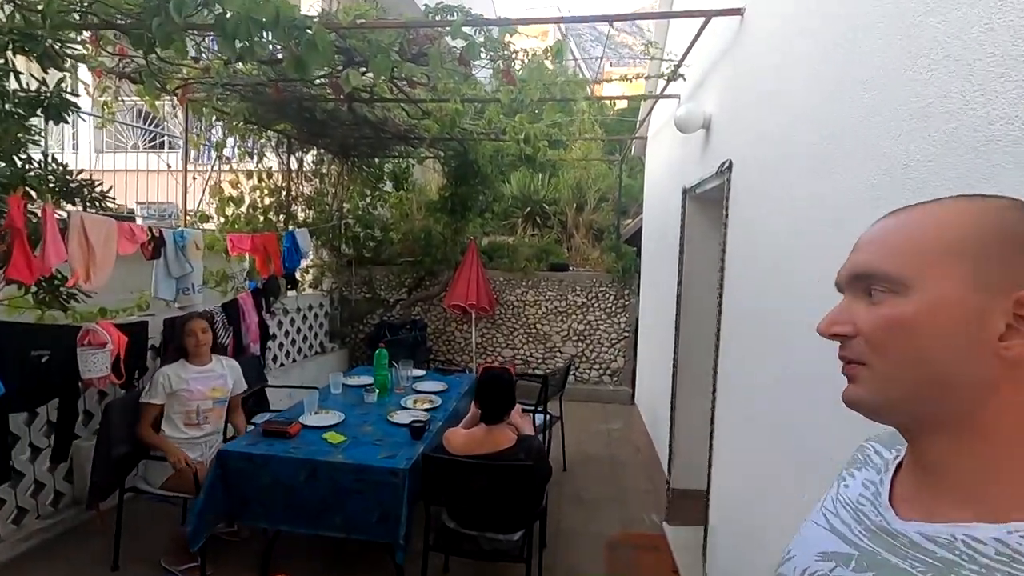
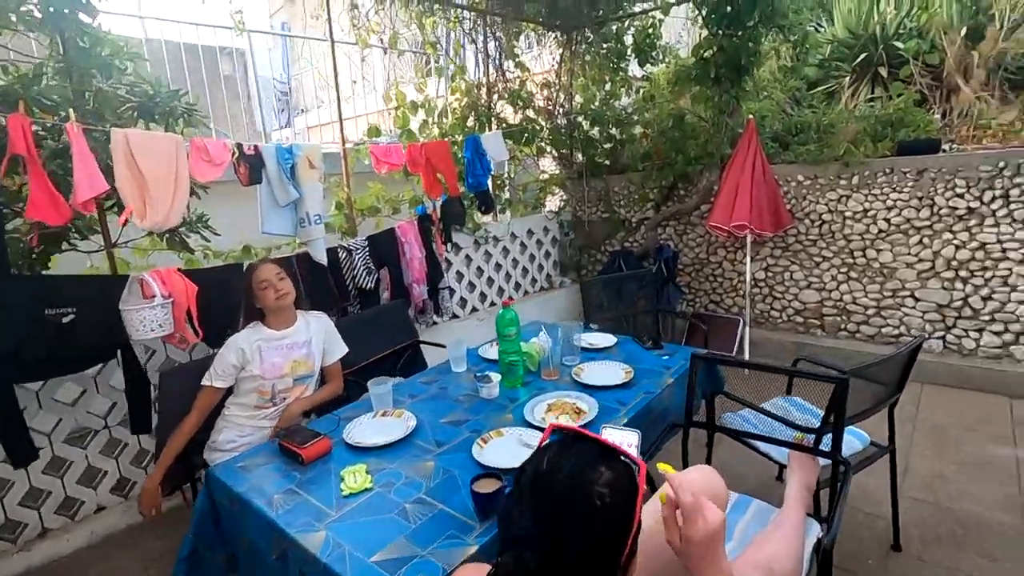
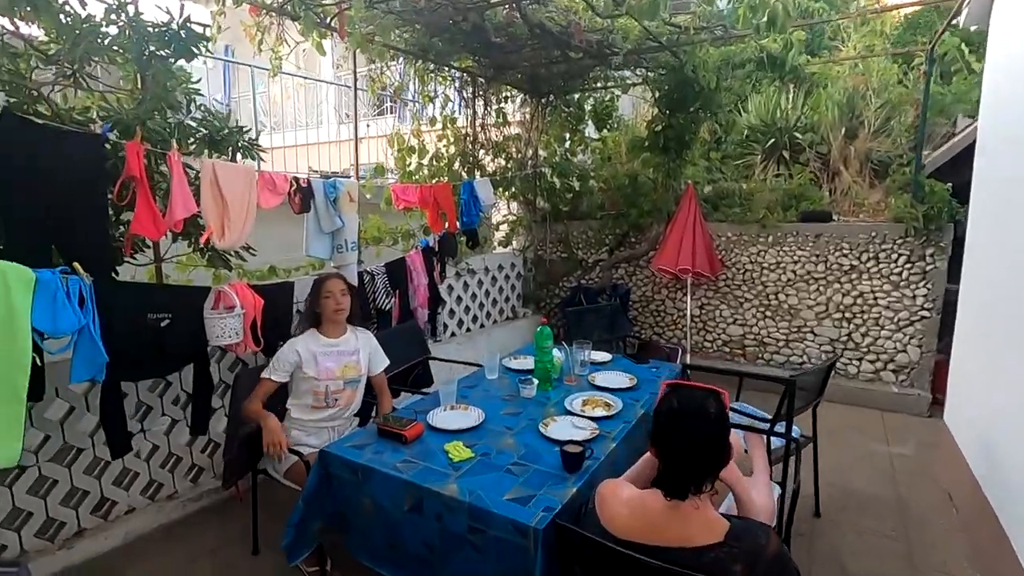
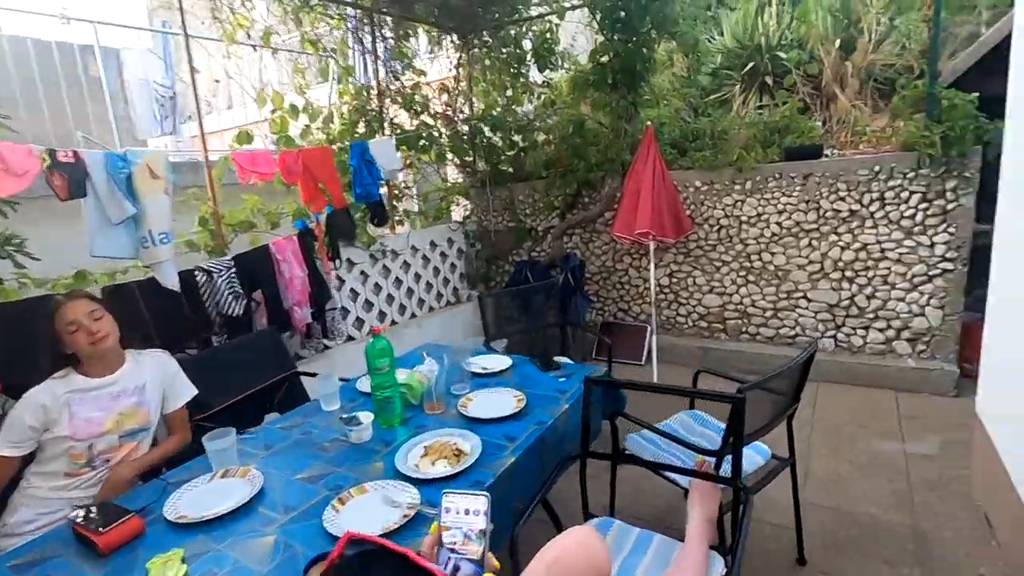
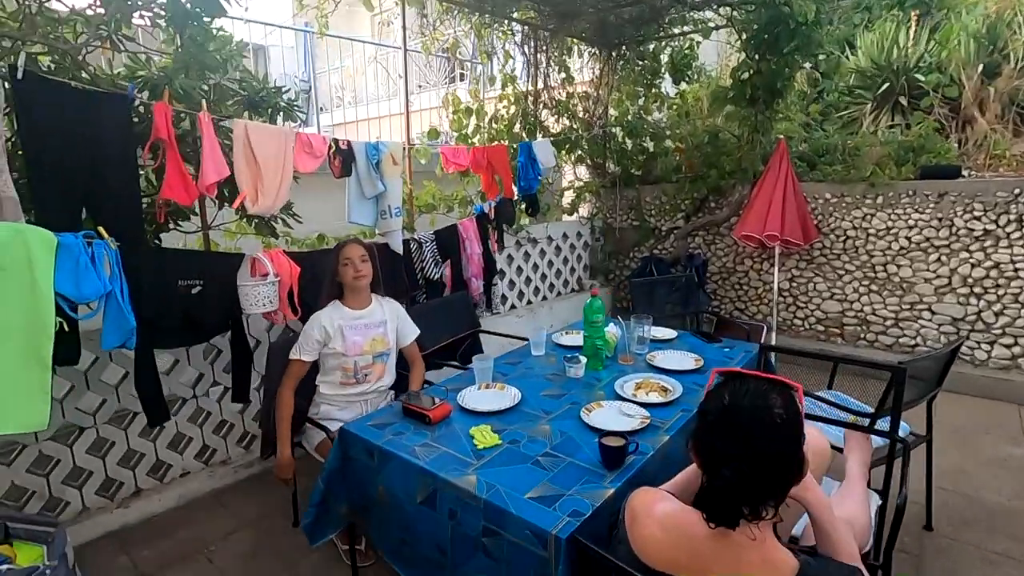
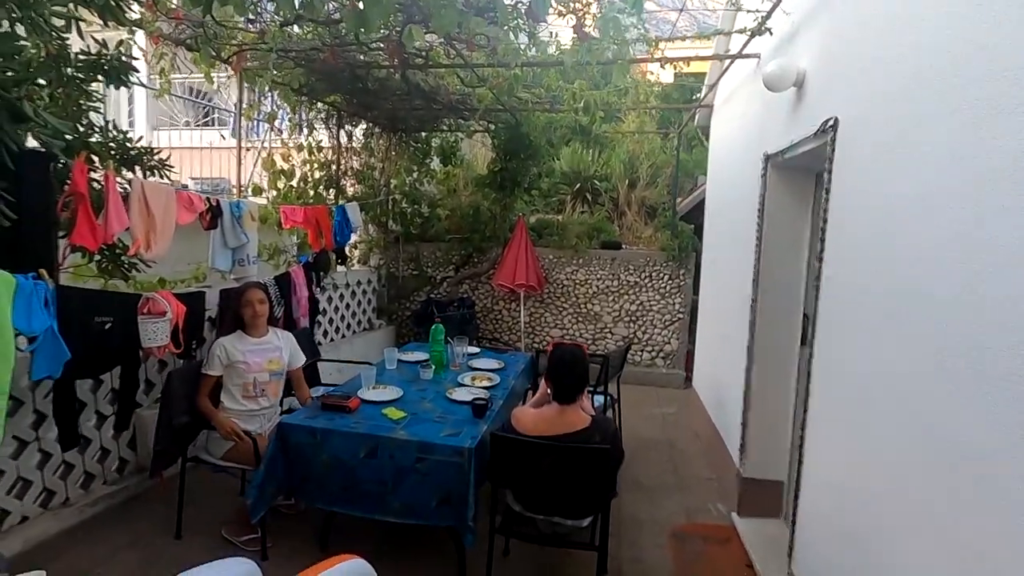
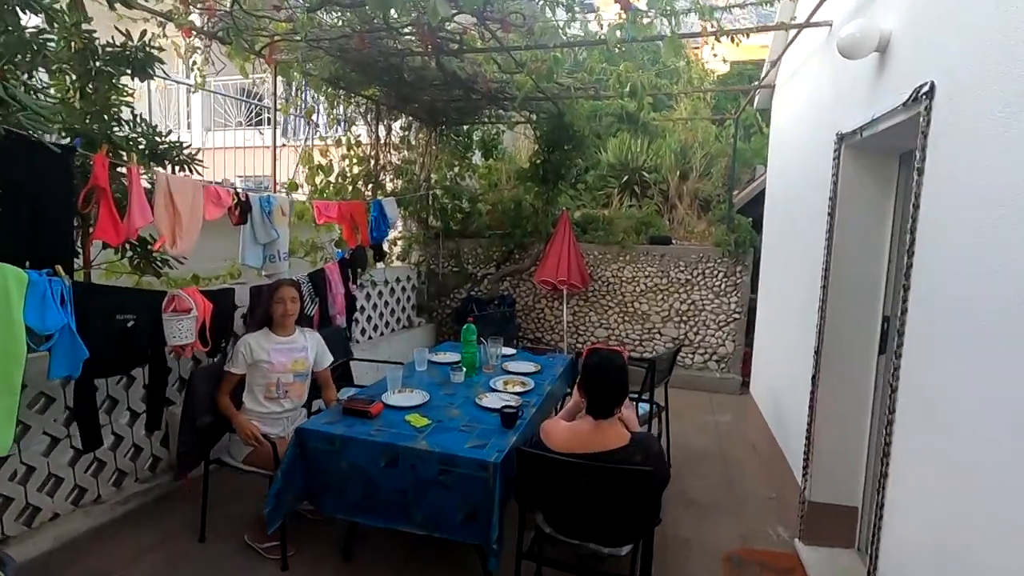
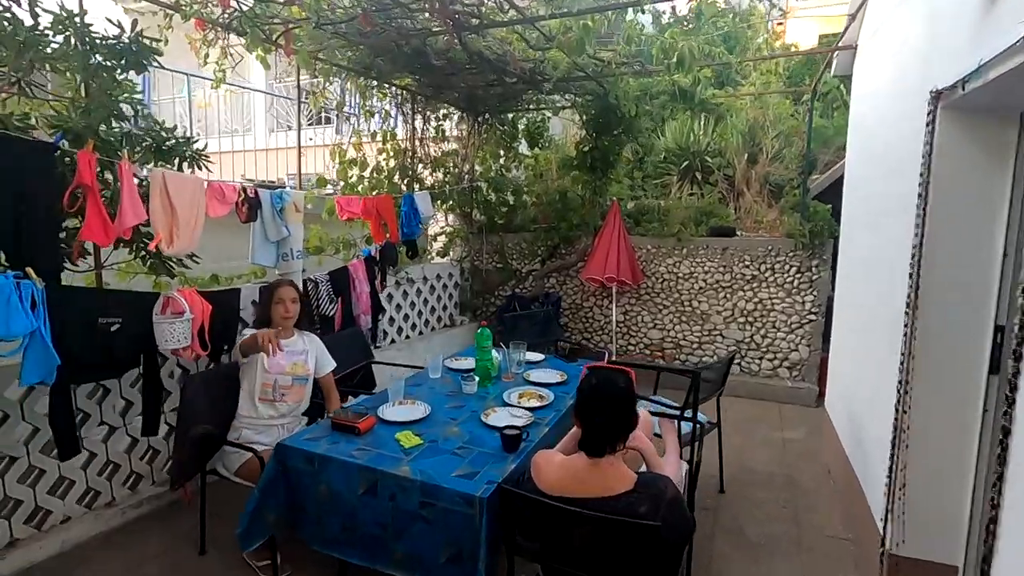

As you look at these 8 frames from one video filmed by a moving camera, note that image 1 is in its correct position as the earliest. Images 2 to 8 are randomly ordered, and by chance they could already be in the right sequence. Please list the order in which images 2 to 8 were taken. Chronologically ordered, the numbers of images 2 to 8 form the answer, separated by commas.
6, 7, 8, 3, 5, 2, 4
